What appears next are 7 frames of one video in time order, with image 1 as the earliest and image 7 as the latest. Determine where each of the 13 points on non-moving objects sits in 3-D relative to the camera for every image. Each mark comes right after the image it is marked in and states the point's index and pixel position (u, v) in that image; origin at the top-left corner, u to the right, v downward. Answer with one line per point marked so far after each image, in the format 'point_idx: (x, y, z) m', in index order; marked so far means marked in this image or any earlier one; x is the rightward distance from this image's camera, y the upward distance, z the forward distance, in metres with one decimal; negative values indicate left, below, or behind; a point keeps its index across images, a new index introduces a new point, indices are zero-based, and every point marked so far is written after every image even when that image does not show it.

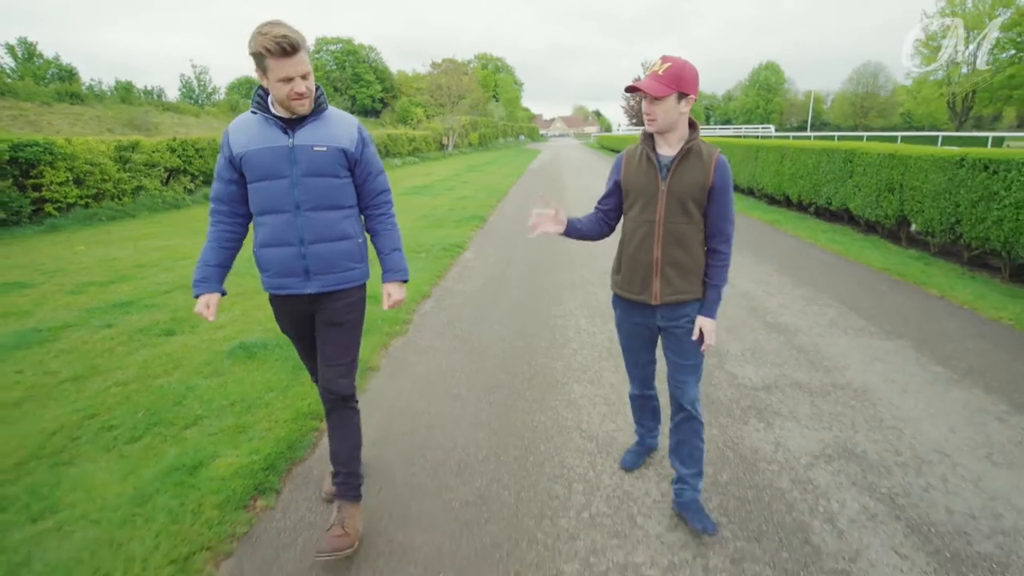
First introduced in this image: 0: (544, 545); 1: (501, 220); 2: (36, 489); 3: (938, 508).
0: (+0.2, -1.4, +2.8) m
1: (-0.3, +1.8, +12.9) m
2: (-3.1, -1.3, +3.2) m
3: (+2.5, -1.3, +2.9) m
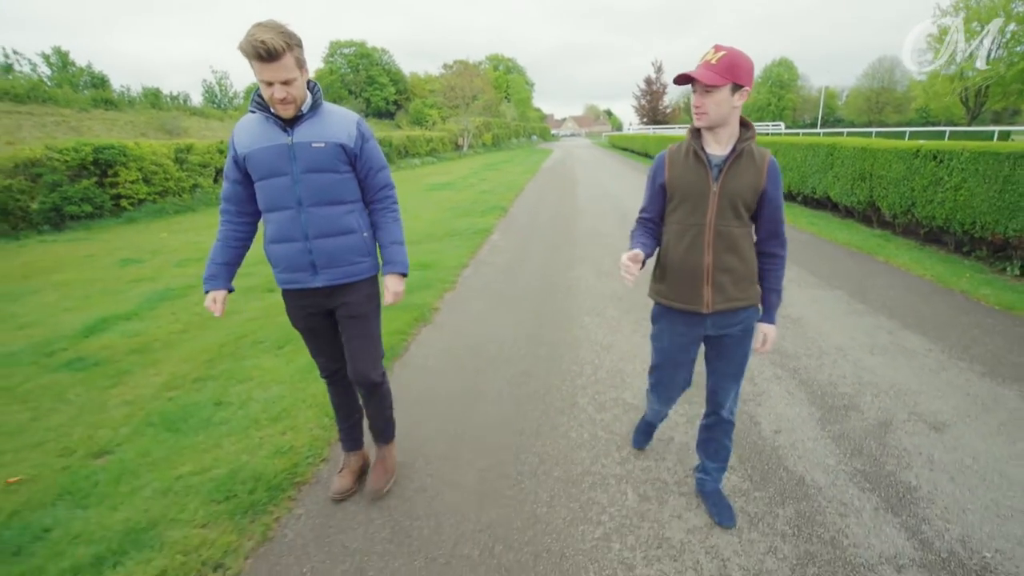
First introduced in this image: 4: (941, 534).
0: (+0.5, -0.9, +4.3) m
1: (+0.3, +2.3, +14.4) m
2: (-2.8, -0.8, +4.9) m
3: (+2.8, -0.8, +4.4) m
4: (+2.3, -1.3, +2.6) m
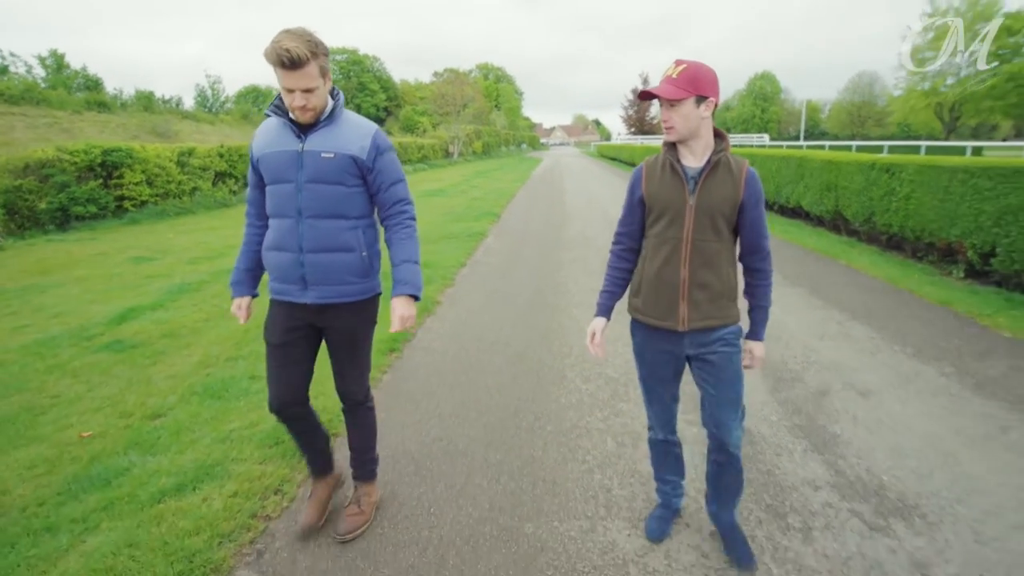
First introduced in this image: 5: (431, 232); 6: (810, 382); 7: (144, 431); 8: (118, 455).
0: (+0.5, -0.8, +5.0) m
1: (0.0, +2.3, +15.1) m
2: (-2.9, -0.7, +5.4) m
3: (+2.8, -0.7, +5.1) m
4: (+2.4, -1.2, +3.3) m
5: (-2.1, +1.4, +12.4) m
6: (+2.8, -0.9, +4.5) m
7: (-3.0, -1.2, +3.9) m
8: (-3.0, -1.3, +3.6) m
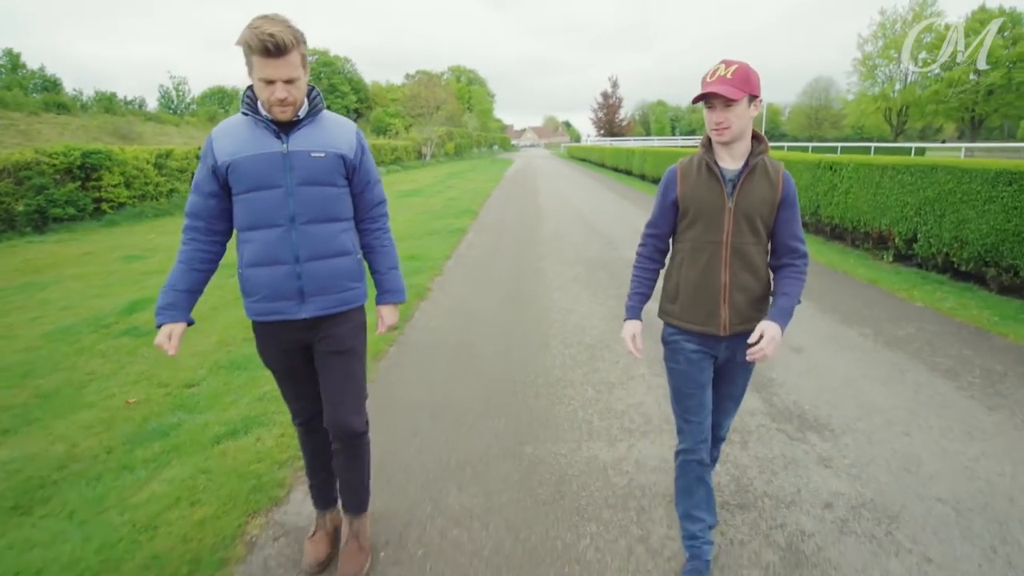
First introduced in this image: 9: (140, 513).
0: (+0.4, -0.6, +5.7) m
1: (-0.7, +2.4, +15.8) m
2: (-3.0, -0.6, +6.0) m
3: (+2.7, -0.4, +5.9) m
4: (+2.3, -1.0, +4.2) m
5: (-2.6, +1.6, +13.0) m
6: (+2.7, -0.6, +5.3) m
7: (-3.1, -1.0, +4.5) m
8: (-3.0, -1.1, +4.2) m
9: (-2.3, -1.4, +3.0) m
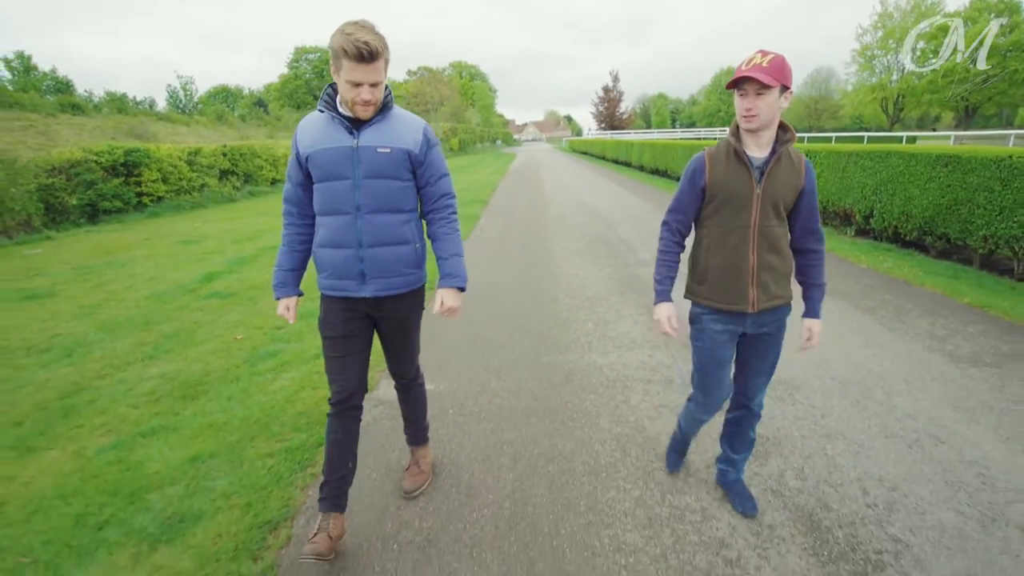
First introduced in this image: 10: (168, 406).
0: (+0.6, -0.1, +7.0) m
1: (-0.4, +3.0, +17.1) m
2: (-2.8, -0.1, +7.3) m
3: (+2.9, +0.1, +7.2) m
4: (+2.6, -0.5, +5.5) m
5: (-2.4, +2.1, +14.3) m
6: (+2.9, -0.1, +6.6) m
7: (-2.8, -0.6, +5.8) m
8: (-2.8, -0.7, +5.5) m
9: (-2.1, -1.0, +4.3) m
10: (-3.1, -1.1, +4.4) m
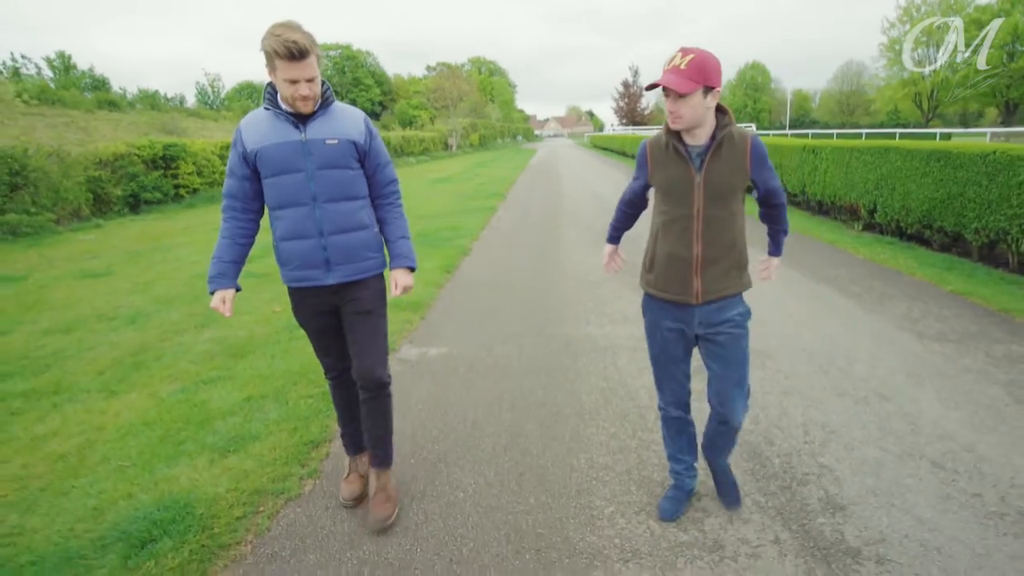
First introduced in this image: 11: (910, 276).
0: (+0.7, +0.2, +7.6) m
1: (+0.1, +3.4, +17.7) m
2: (-2.6, +0.2, +8.0) m
3: (+3.0, +0.3, +7.7) m
4: (+2.6, -0.2, +6.0) m
5: (-1.9, +2.5, +15.0) m
6: (+3.0, +0.1, +7.1) m
7: (-2.7, -0.3, +6.5) m
8: (-2.7, -0.4, +6.3) m
9: (-2.1, -0.7, +5.0) m
10: (-3.1, -0.8, +5.1) m
11: (+5.7, +0.2, +6.9) m
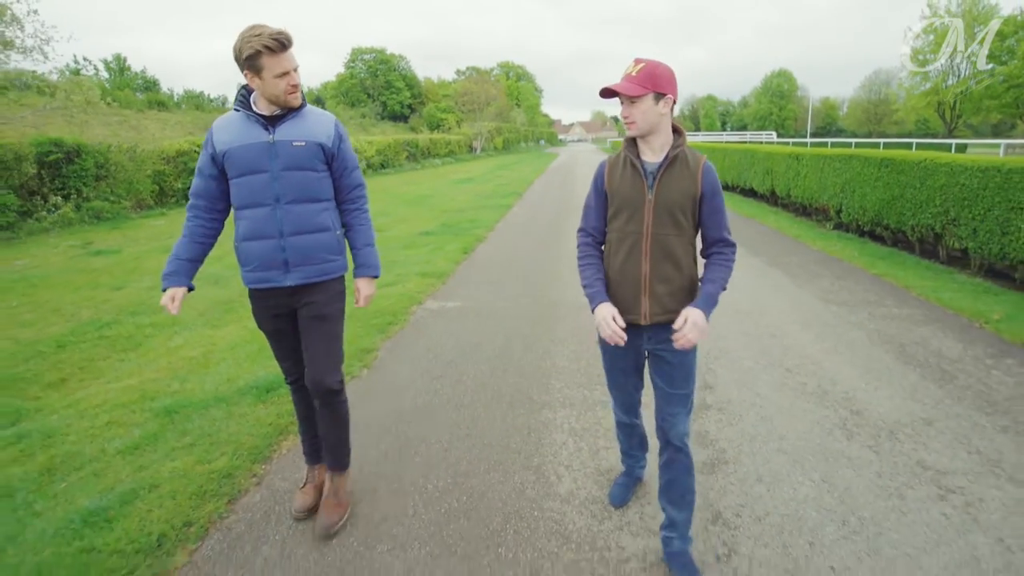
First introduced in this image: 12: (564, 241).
0: (+0.8, +0.6, +9.2) m
1: (+0.8, +3.7, +19.3) m
2: (-2.5, +0.7, +9.7) m
3: (+3.2, +0.6, +9.2) m
4: (+2.7, +0.1, +7.4) m
5: (-1.4, +2.9, +16.6) m
6: (+3.1, +0.4, +8.6) m
7: (-2.7, +0.2, +8.2) m
8: (-2.7, +0.1, +7.9) m
9: (-2.1, -0.2, +6.7) m
10: (-3.1, -0.3, +6.8) m
11: (+5.8, +0.4, +8.2) m
12: (+1.2, +1.1, +10.8) m
